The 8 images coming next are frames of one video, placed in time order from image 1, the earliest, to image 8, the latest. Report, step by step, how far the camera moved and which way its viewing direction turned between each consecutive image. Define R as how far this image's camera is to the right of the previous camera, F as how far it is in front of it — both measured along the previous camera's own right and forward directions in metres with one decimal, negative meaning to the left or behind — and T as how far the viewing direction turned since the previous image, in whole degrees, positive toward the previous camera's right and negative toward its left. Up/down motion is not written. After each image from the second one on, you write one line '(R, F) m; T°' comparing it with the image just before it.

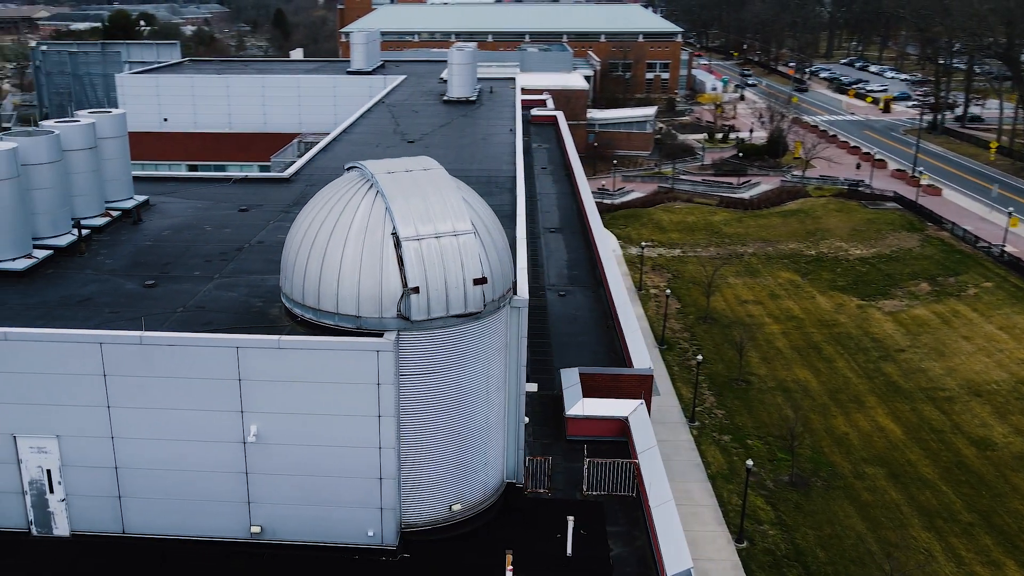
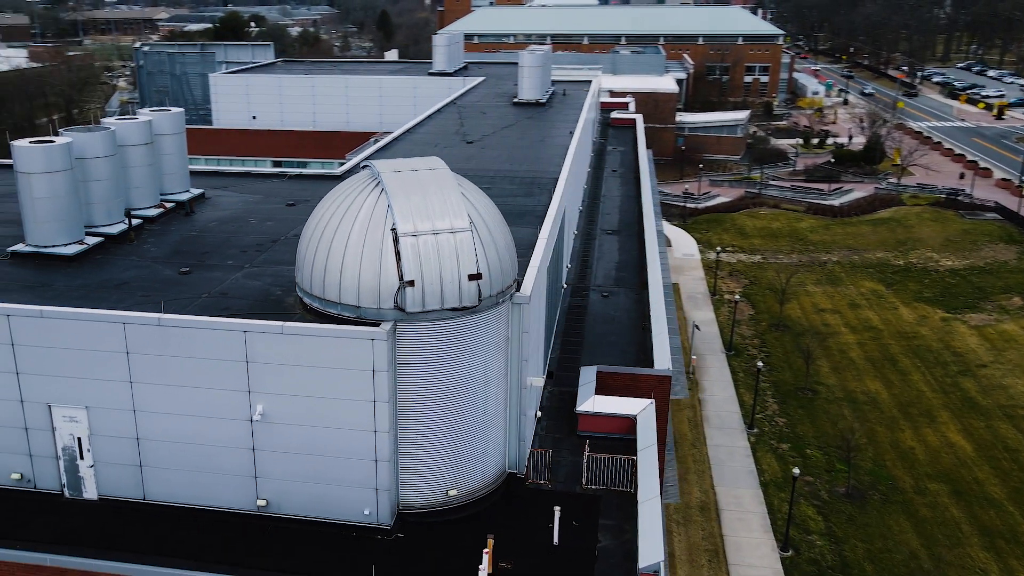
(+1.4, -0.4) m; -6°
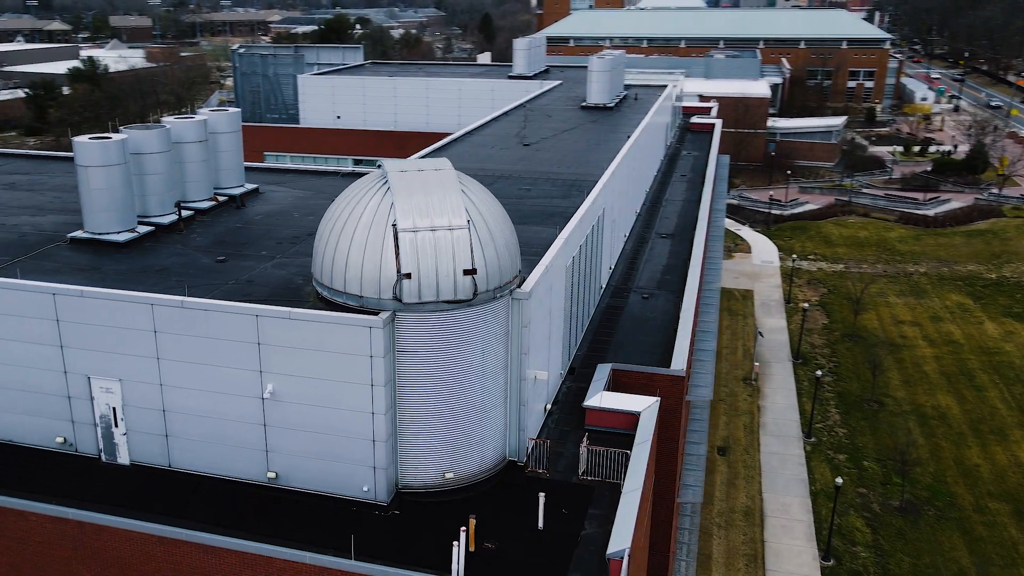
(+1.5, -0.6) m; -6°
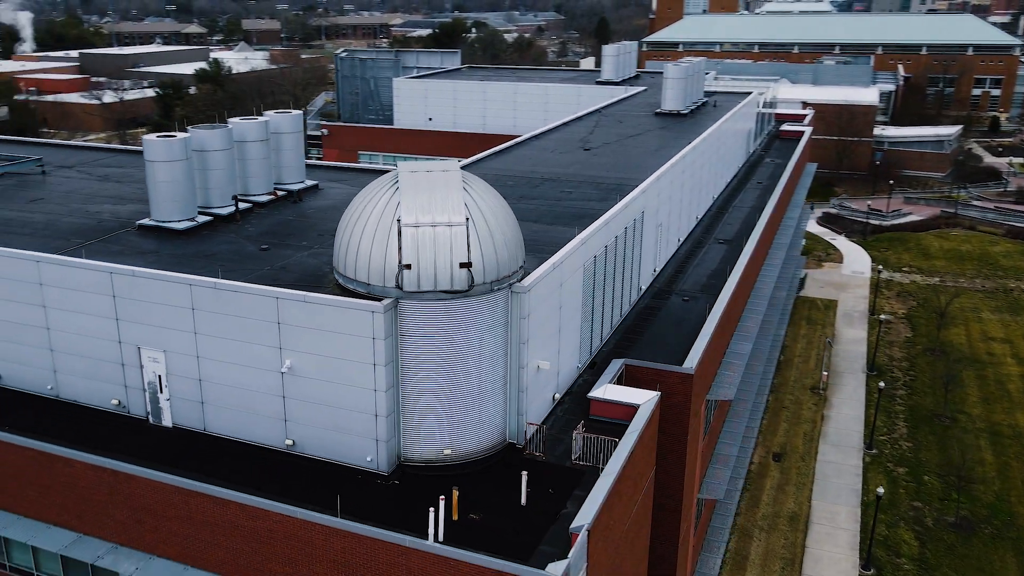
(+1.9, -1.0) m; -7°
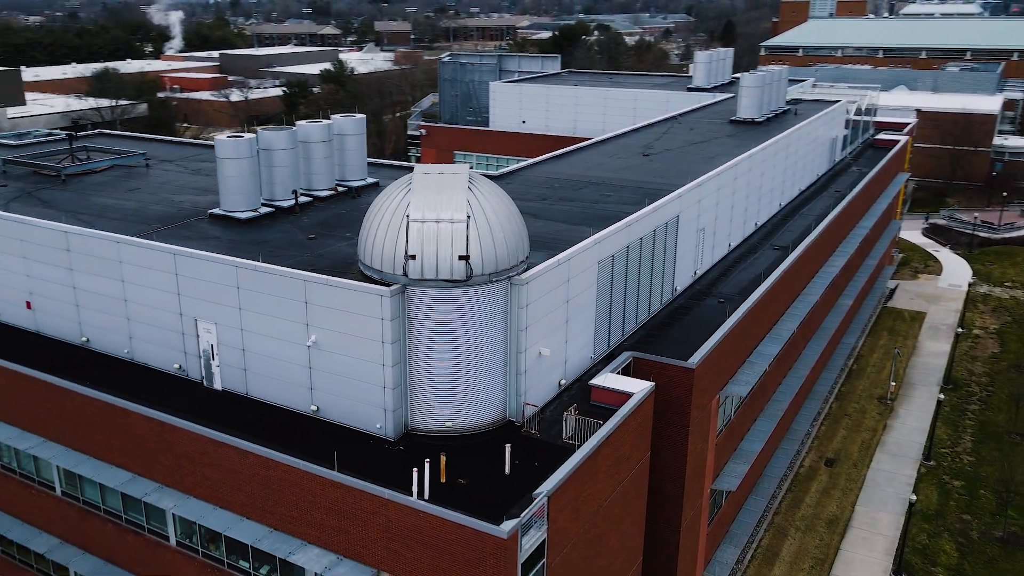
(+2.3, -1.6) m; -8°
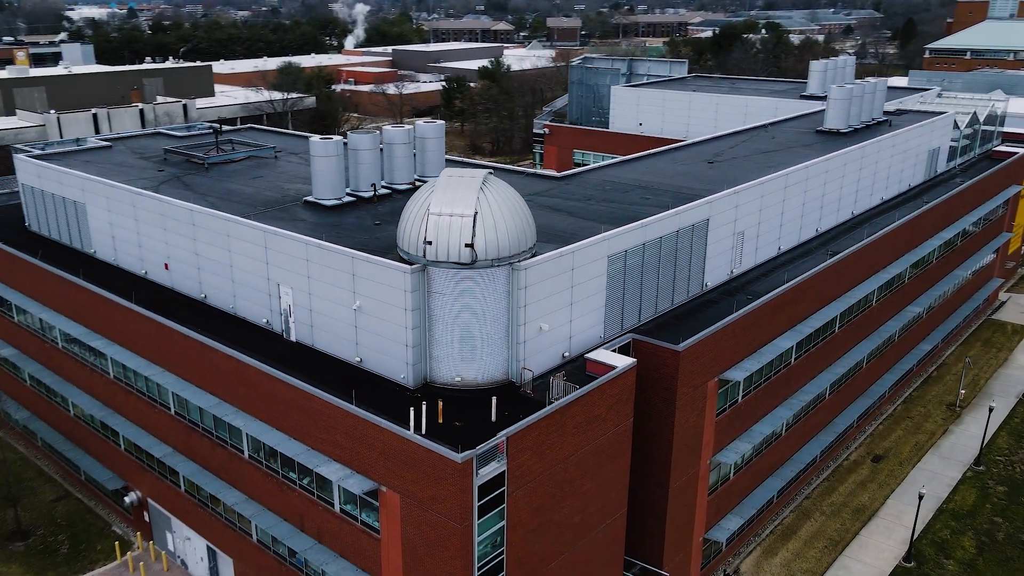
(+3.9, -3.5) m; -11°
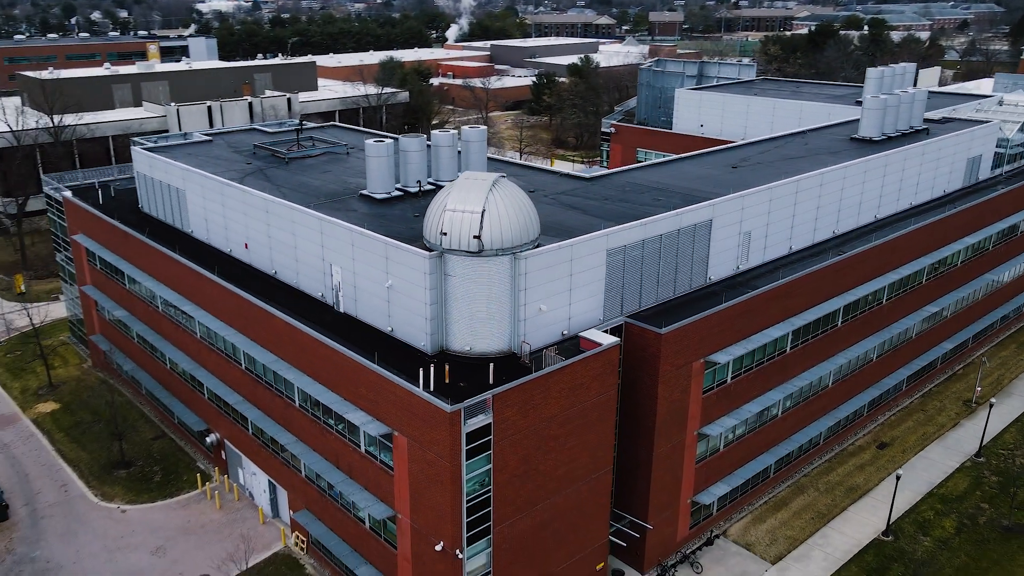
(+2.9, -3.9) m; -7°
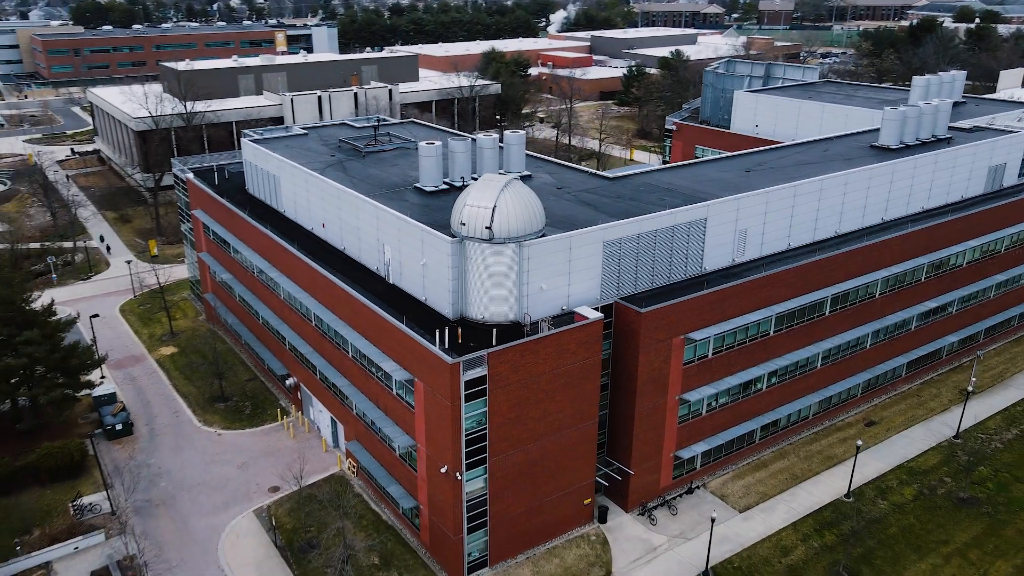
(+3.8, -5.9) m; -7°
